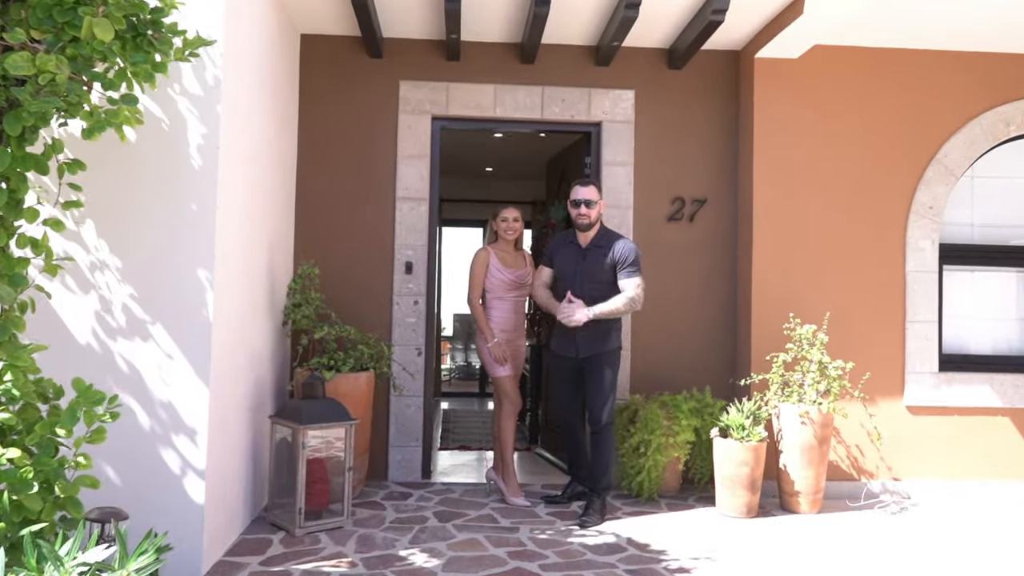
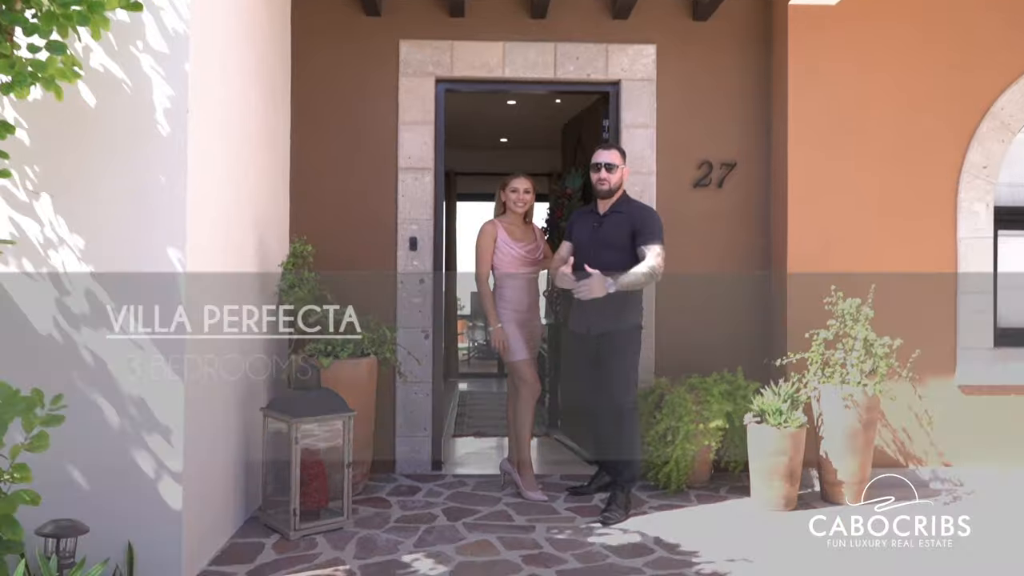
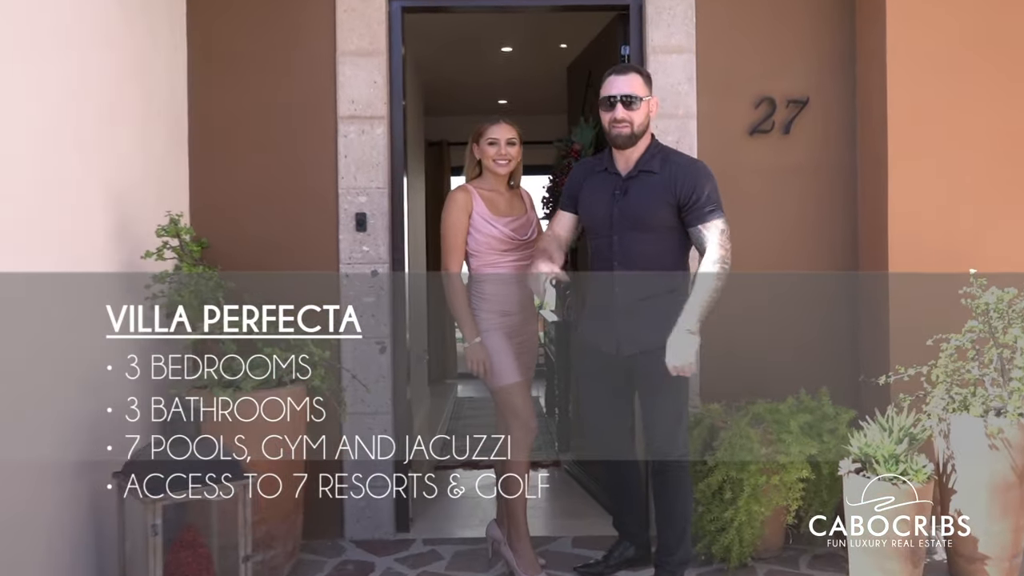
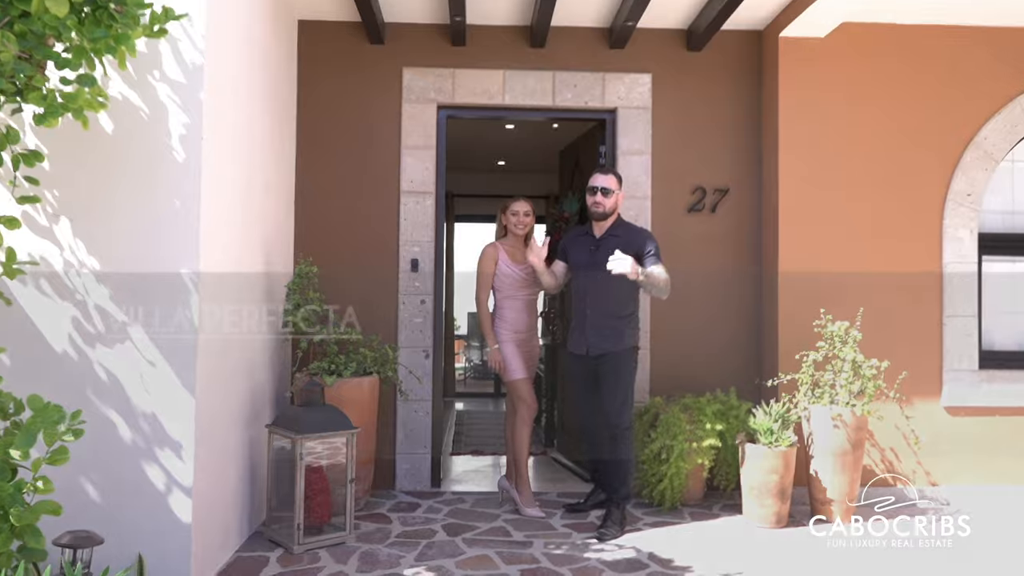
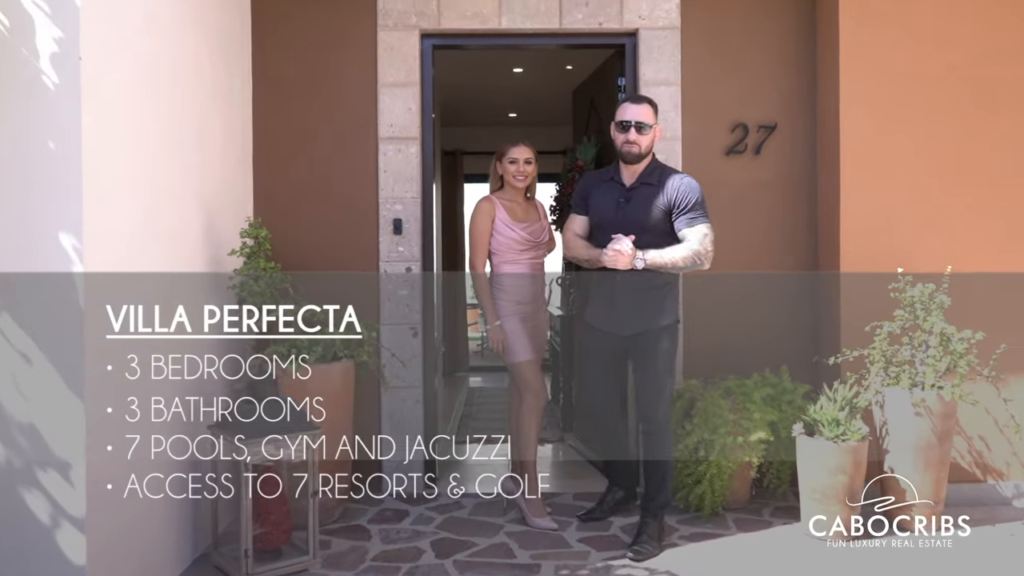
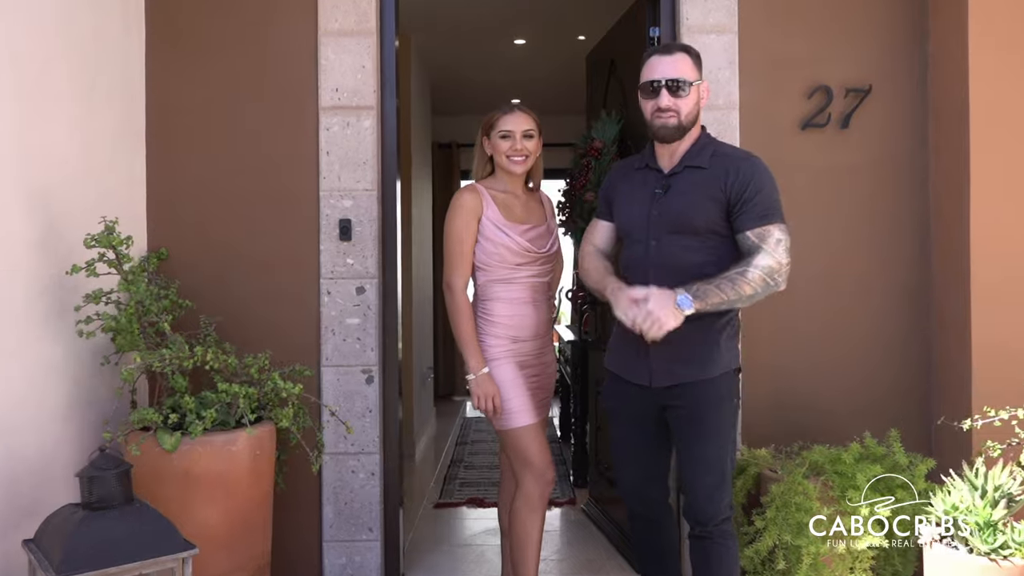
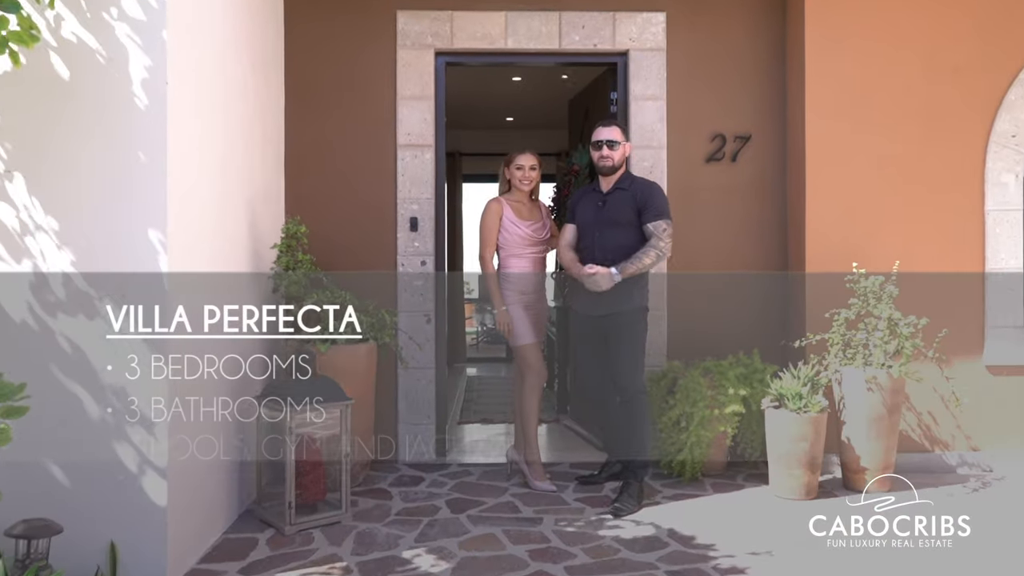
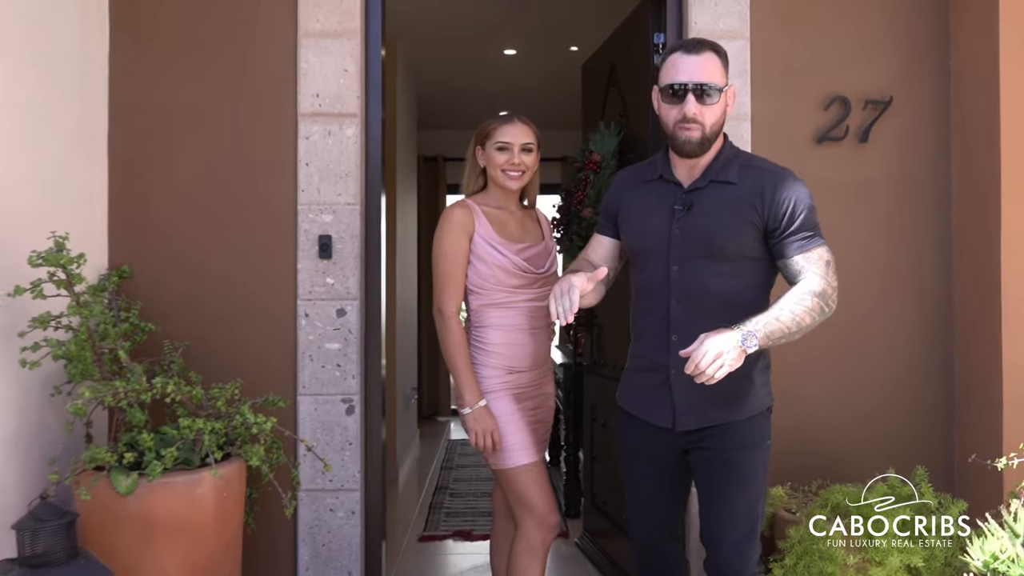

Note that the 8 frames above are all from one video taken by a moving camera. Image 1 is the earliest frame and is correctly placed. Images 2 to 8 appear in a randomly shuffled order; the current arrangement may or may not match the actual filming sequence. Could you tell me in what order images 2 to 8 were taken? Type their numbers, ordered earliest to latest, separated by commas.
4, 2, 7, 5, 3, 6, 8
